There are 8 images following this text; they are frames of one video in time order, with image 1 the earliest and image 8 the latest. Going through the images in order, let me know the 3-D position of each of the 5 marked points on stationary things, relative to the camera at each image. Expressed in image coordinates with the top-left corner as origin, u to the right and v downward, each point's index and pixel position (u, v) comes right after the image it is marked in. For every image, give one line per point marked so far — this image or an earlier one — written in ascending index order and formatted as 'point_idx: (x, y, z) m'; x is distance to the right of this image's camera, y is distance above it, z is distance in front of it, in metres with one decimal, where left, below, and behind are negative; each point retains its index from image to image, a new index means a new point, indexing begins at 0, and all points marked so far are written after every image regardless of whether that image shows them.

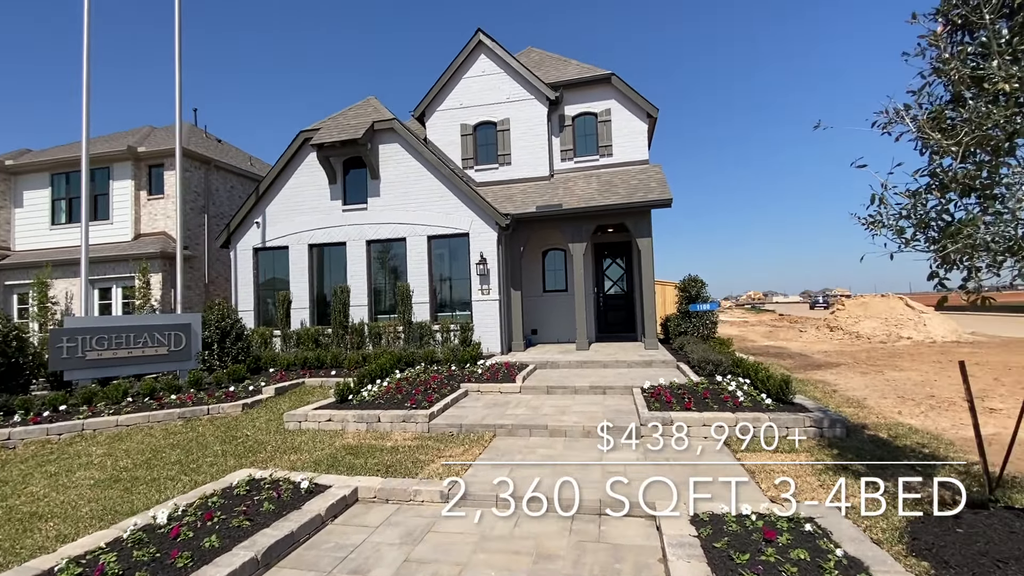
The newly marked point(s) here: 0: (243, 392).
0: (-5.7, -2.2, +10.1) m
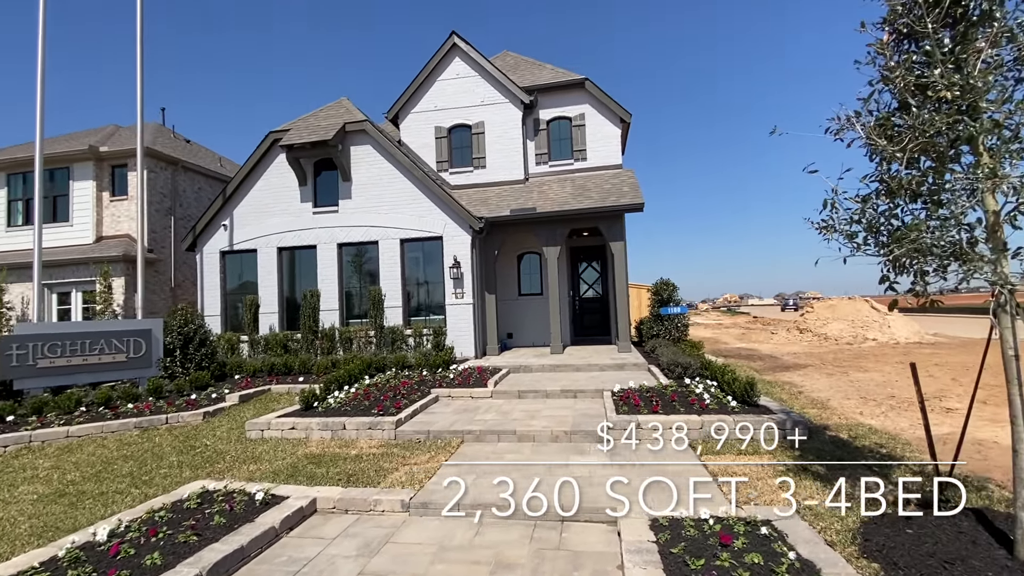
0: (-6.3, -2.3, +9.8) m
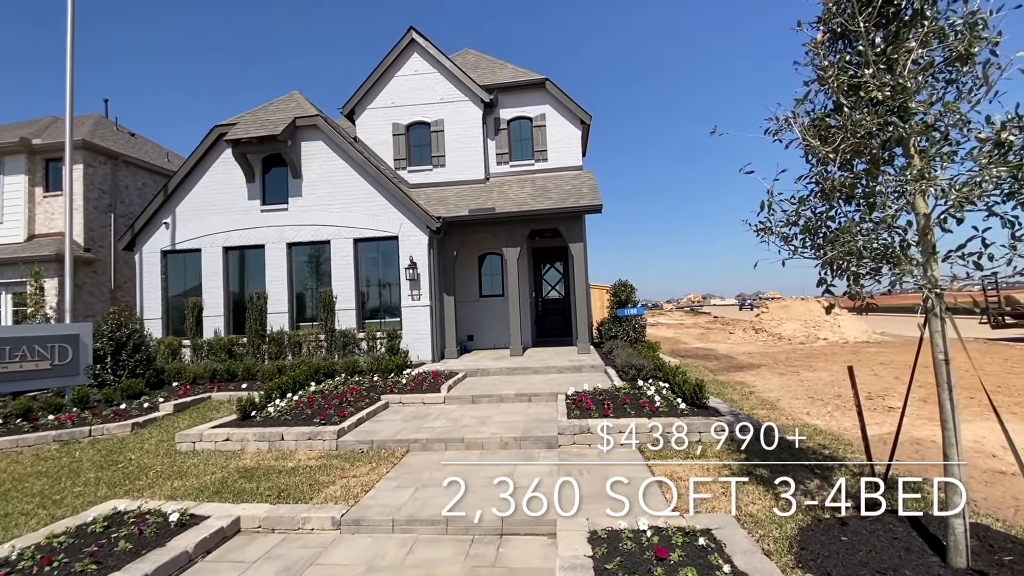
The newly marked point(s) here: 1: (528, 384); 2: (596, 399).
0: (-7.2, -2.3, +9.1) m
1: (+0.3, -2.0, +10.1) m
2: (+1.4, -1.8, +8.0) m
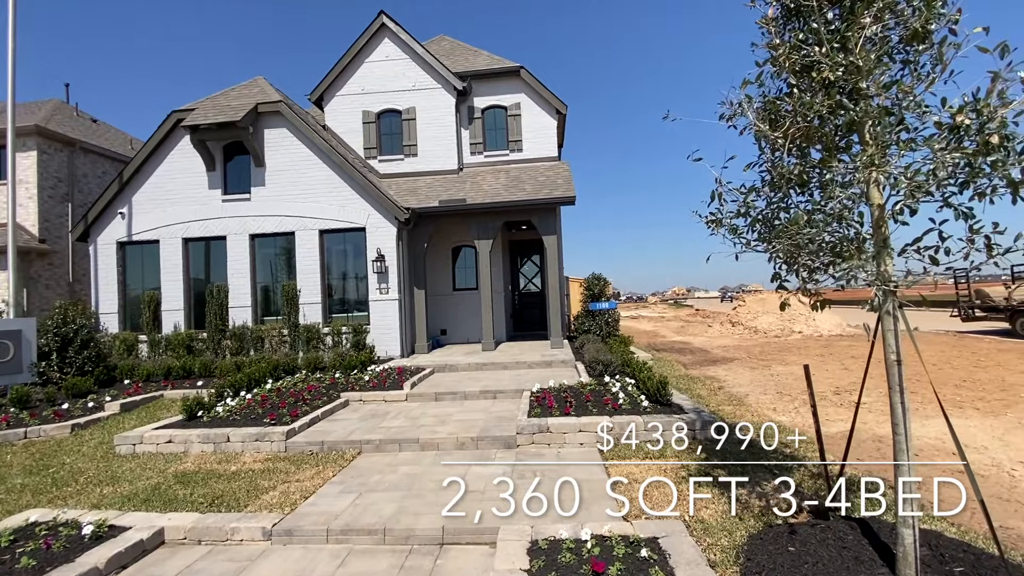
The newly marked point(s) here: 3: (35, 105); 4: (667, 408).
0: (-7.8, -2.2, +8.7) m
1: (-0.4, -1.9, +9.9) m
2: (+0.8, -1.7, +7.7) m
3: (-18.3, +7.1, +18.6) m
4: (+2.3, -1.8, +7.2) m
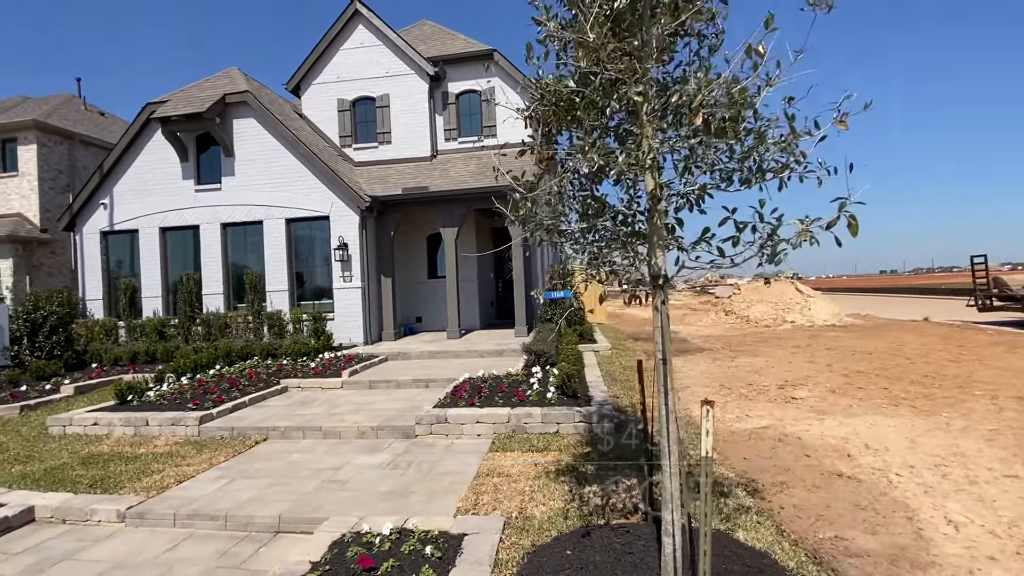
0: (-9.1, -2.0, +9.2) m
1: (-1.6, -1.7, +9.9) m
2: (-0.6, -1.6, +7.7) m
3: (-18.9, +7.6, +19.5) m
4: (+0.9, -1.6, +7.0) m
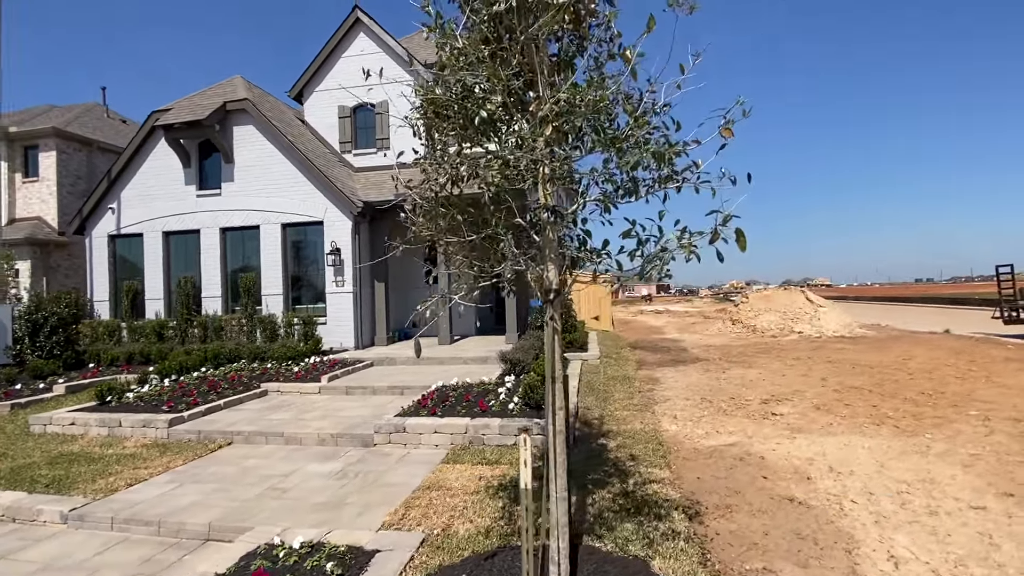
0: (-9.6, -2.0, +9.5) m
1: (-2.0, -1.8, +9.8) m
2: (-1.1, -1.7, +7.6) m
3: (-18.8, +7.6, +20.3) m
4: (+0.4, -1.8, +6.9) m
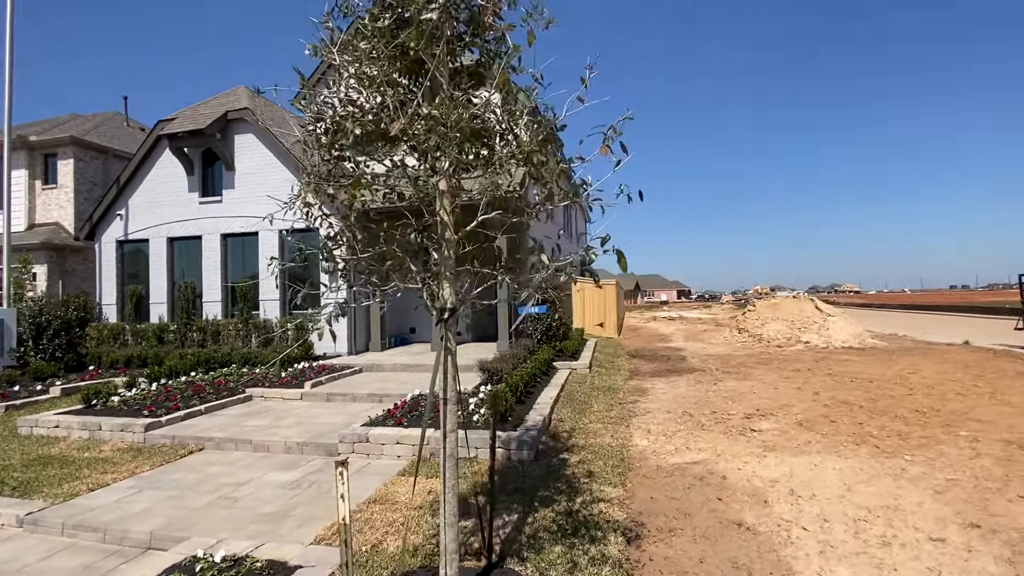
0: (-9.9, -2.1, +9.8) m
1: (-2.3, -1.9, +9.9) m
2: (-1.6, -1.8, +7.6) m
3: (-18.6, +7.5, +21.1) m
4: (-0.1, -1.9, +6.8) m
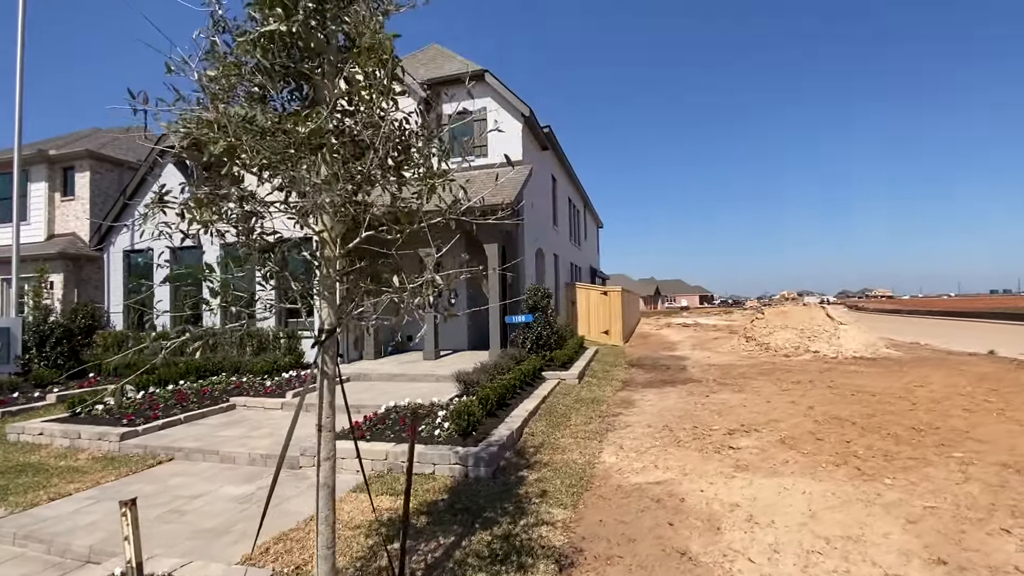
0: (-10.3, -2.3, +10.1) m
1: (-2.7, -2.1, +9.8) m
2: (-2.0, -2.0, +7.5) m
3: (-18.4, +7.1, +21.9) m
4: (-0.6, -2.1, +6.7) m
